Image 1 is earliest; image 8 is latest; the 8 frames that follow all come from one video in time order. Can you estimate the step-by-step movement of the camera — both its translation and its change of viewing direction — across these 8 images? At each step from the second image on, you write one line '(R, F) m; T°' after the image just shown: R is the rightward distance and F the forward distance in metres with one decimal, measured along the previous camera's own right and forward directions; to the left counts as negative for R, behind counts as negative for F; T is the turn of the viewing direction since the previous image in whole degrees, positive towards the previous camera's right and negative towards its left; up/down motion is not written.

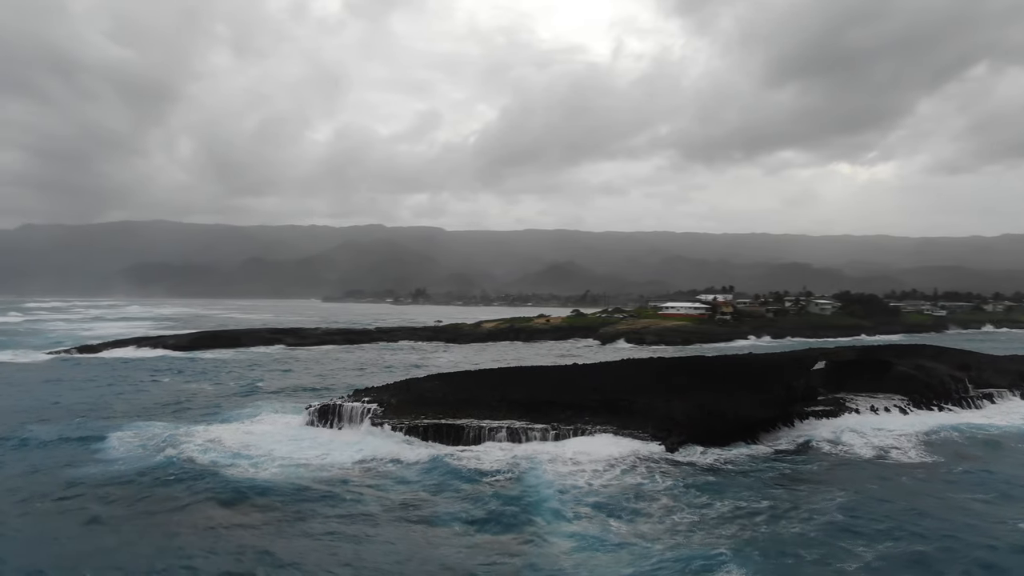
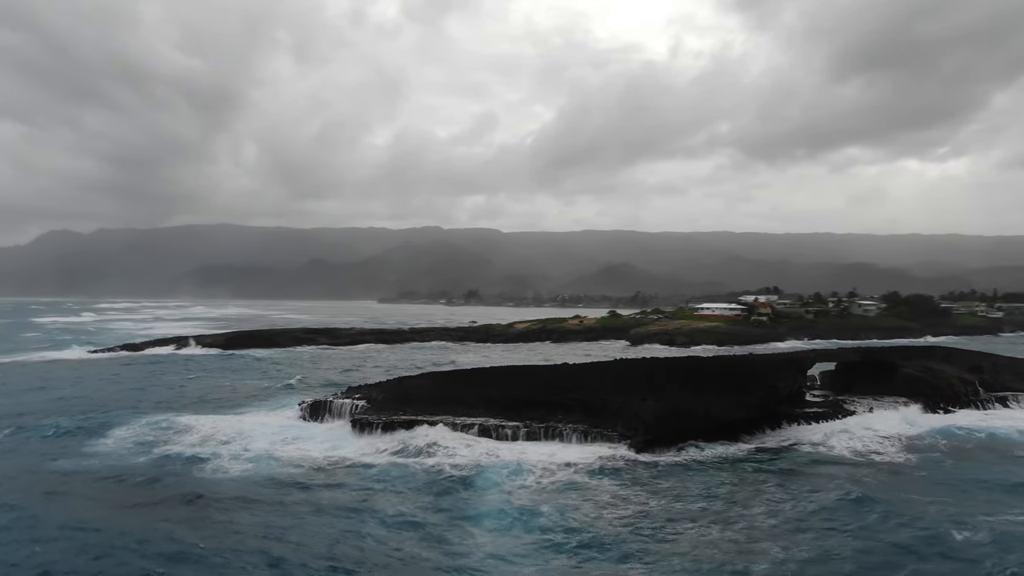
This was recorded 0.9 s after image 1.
(+1.9, -0.1) m; -4°
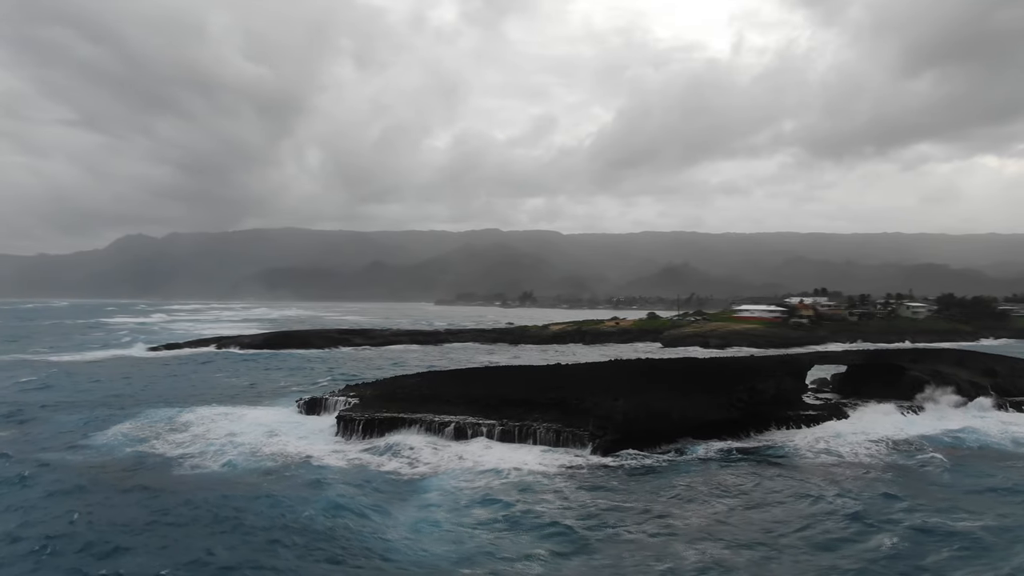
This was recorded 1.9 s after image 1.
(+2.0, -0.1) m; -4°
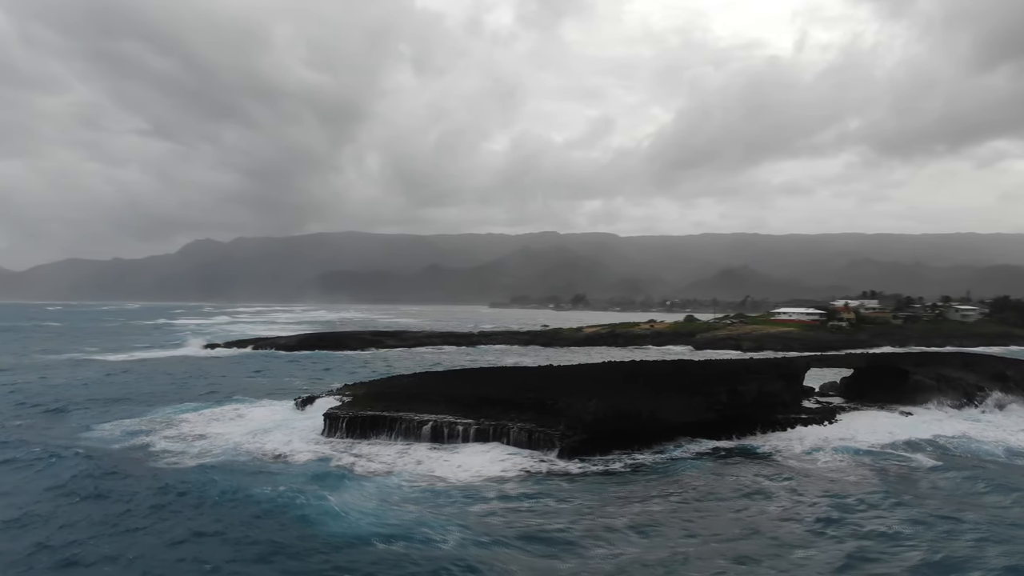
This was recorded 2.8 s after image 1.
(+2.0, -0.1) m; -4°
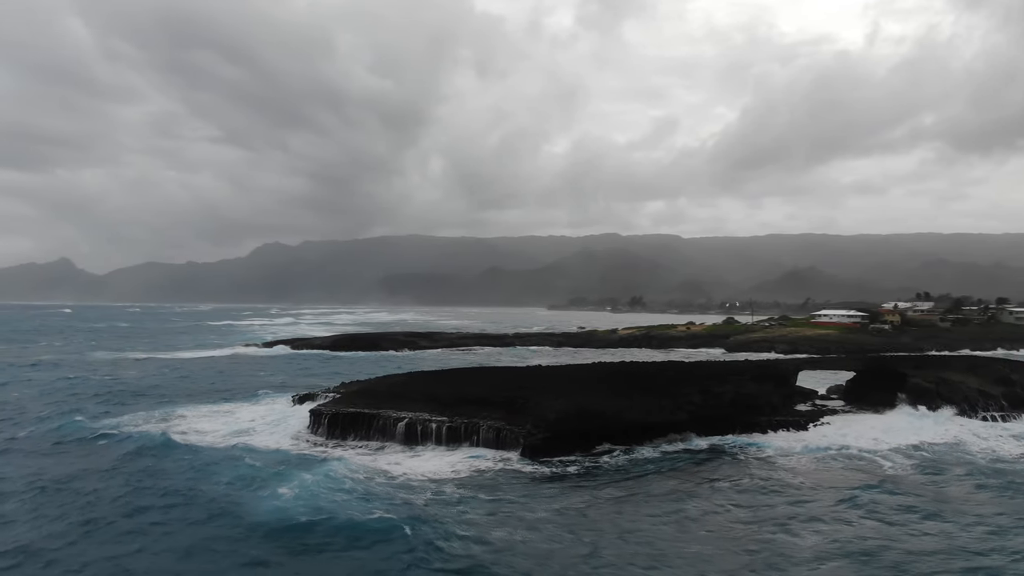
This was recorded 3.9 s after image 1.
(+2.2, -0.2) m; -4°
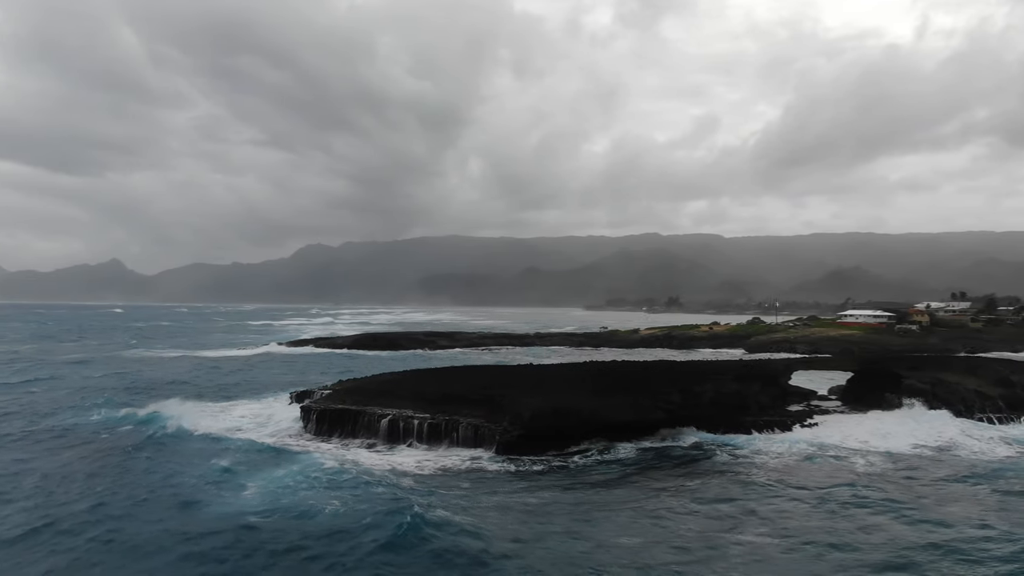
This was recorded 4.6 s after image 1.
(+1.4, -0.1) m; -3°
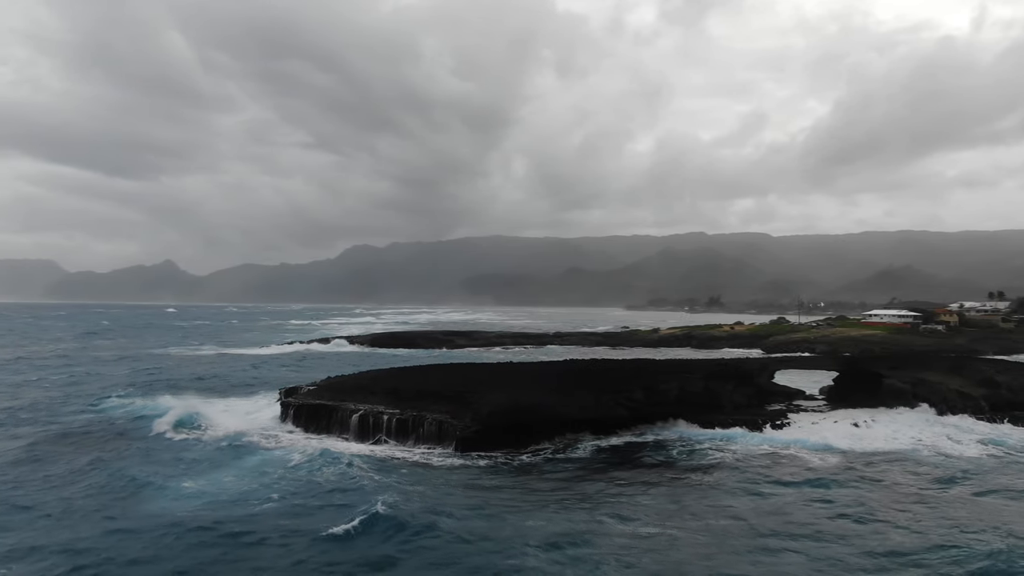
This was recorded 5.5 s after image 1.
(+1.9, -0.2) m; -3°
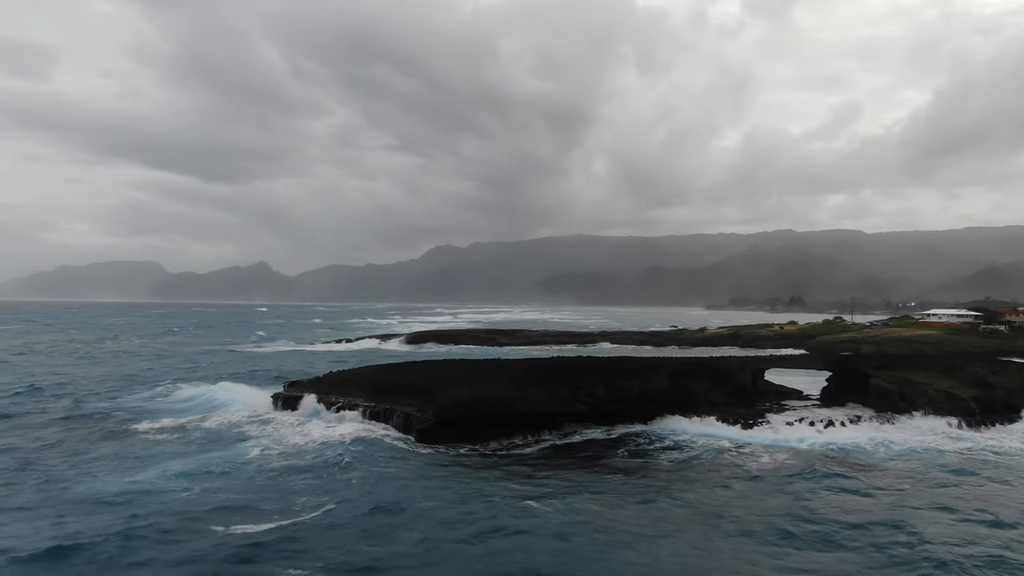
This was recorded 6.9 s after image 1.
(+2.9, -0.2) m; -6°
